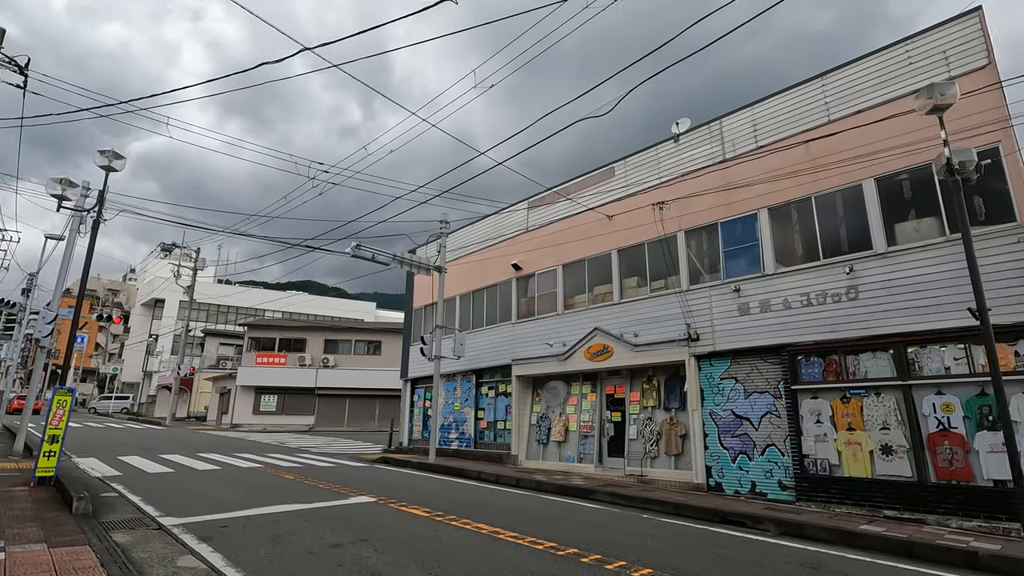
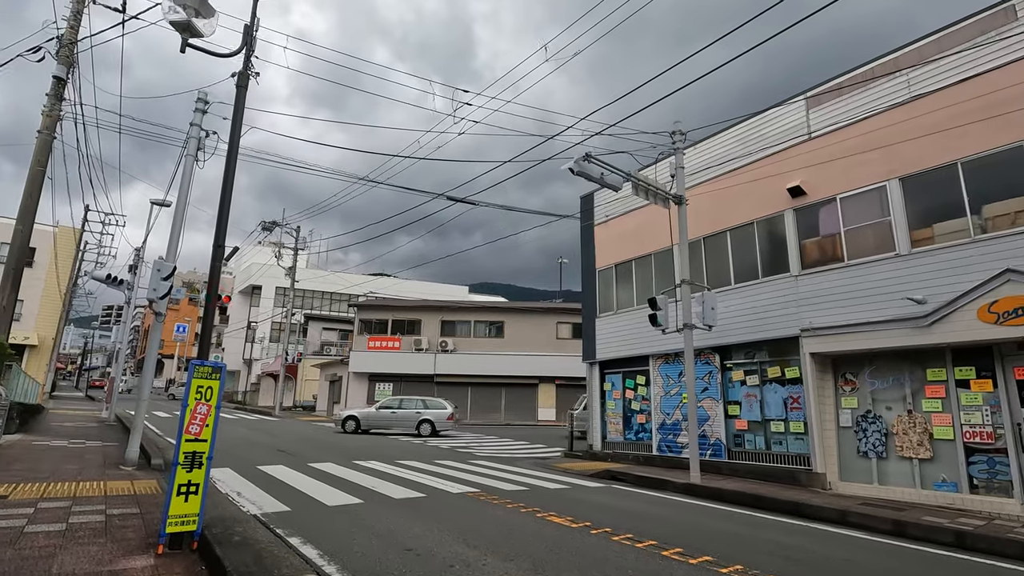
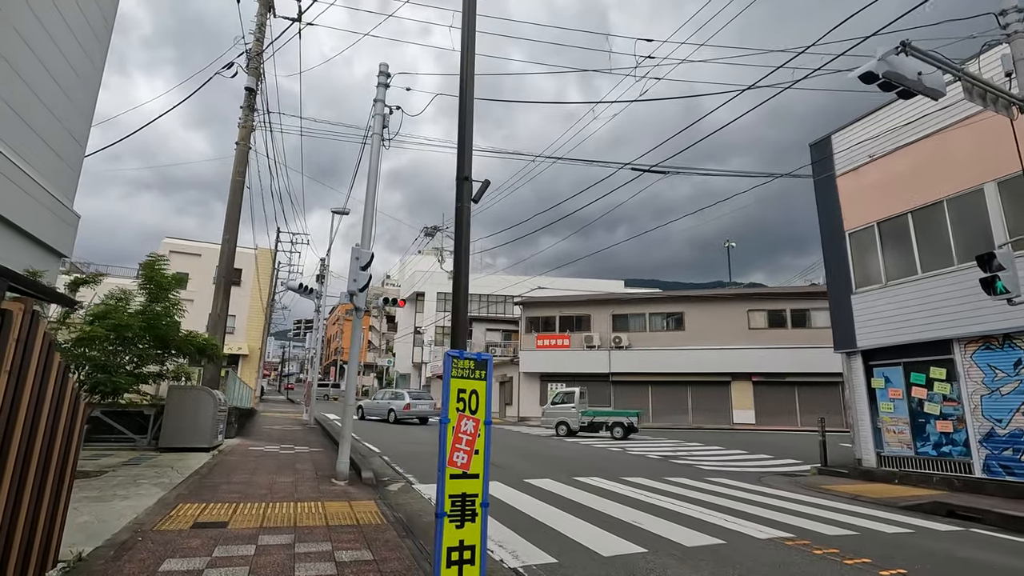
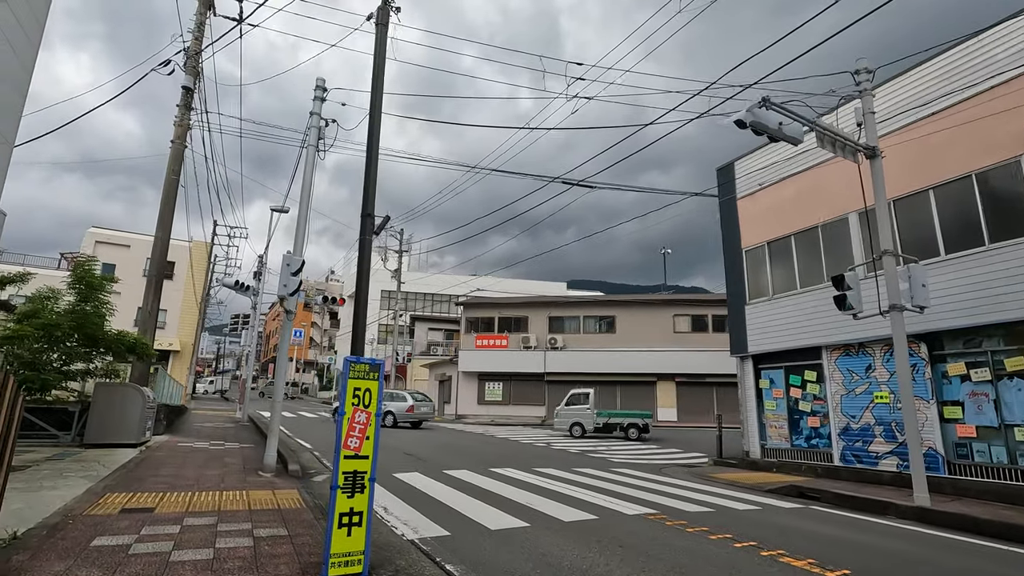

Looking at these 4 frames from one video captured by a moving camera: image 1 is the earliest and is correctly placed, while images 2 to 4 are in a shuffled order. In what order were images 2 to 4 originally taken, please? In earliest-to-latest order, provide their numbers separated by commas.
2, 4, 3
